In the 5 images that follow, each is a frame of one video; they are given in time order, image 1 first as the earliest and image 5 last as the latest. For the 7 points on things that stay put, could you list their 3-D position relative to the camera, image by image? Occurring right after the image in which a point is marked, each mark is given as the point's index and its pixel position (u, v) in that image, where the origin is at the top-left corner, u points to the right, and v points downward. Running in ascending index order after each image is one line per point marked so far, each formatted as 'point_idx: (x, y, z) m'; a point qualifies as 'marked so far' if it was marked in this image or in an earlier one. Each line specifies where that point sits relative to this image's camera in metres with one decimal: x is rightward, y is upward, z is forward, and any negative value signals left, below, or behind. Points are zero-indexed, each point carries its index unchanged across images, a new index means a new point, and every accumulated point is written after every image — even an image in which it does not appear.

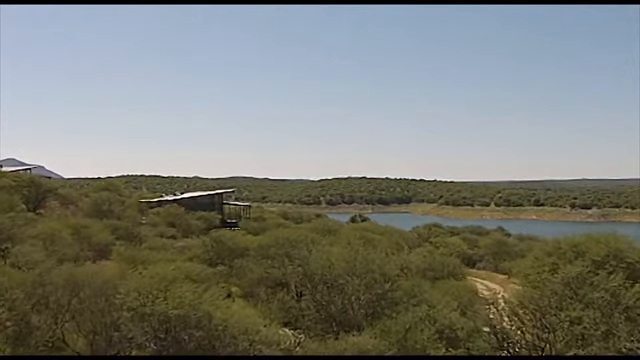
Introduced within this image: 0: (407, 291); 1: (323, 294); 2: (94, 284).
0: (+2.7, -3.5, +20.0) m
1: (+0.1, -3.5, +19.6) m
2: (-5.3, -2.5, +15.1) m
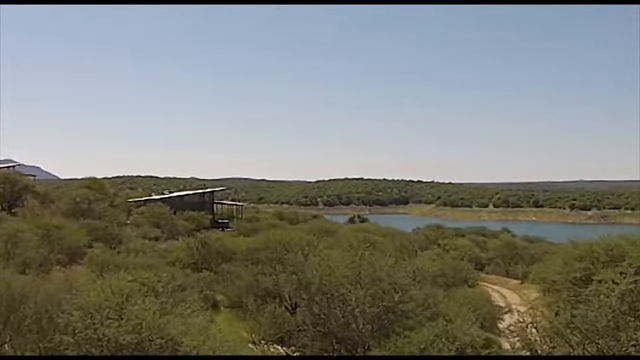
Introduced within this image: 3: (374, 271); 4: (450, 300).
0: (+2.6, -3.3, +17.1) m
1: (+0.1, -3.3, +16.6) m
2: (-5.3, -2.3, +12.2) m
3: (+1.5, -2.4, +17.2) m
4: (+4.0, -3.7, +19.9) m
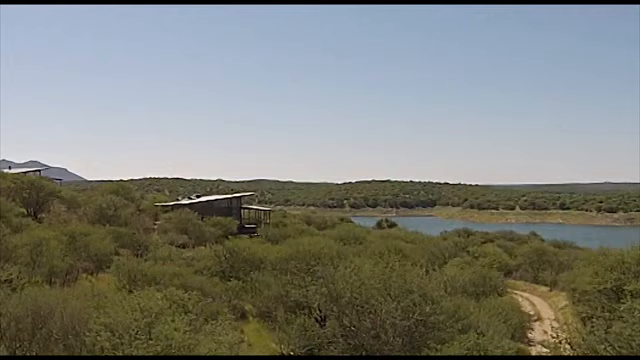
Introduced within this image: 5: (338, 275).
0: (+3.4, -3.5, +16.8) m
1: (+0.8, -3.5, +16.4) m
2: (-4.8, -2.5, +12.2) m
3: (+2.2, -2.7, +17.0) m
4: (+4.9, -4.0, +19.5) m
5: (+0.5, -2.7, +18.2) m
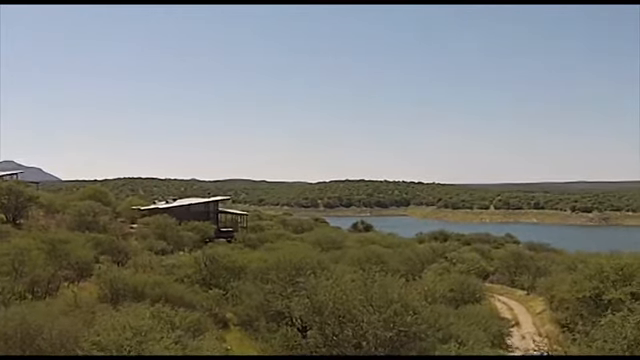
0: (+2.9, -3.8, +17.0) m
1: (+0.4, -3.8, +16.6) m
2: (-5.0, -2.8, +12.1) m
3: (+1.8, -3.0, +17.2) m
4: (+4.3, -4.3, +19.8) m
5: (0.0, -3.0, +18.4) m
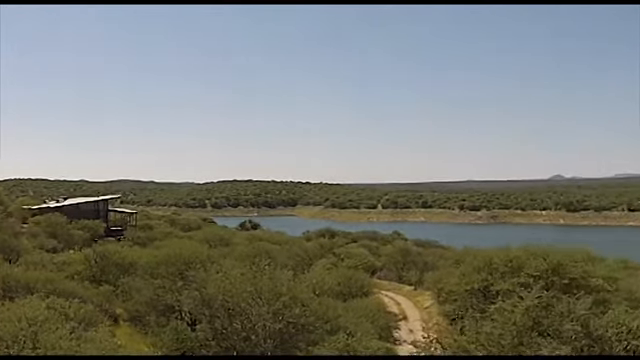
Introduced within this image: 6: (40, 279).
0: (0.0, -3.8, +18.3) m
1: (-2.5, -3.8, +17.4) m
2: (-7.1, -2.8, +12.2) m
3: (-1.2, -3.0, +18.2) m
4: (+1.0, -4.2, +21.2) m
5: (-3.1, -2.9, +19.1) m
6: (-8.7, -3.2, +20.2) m
